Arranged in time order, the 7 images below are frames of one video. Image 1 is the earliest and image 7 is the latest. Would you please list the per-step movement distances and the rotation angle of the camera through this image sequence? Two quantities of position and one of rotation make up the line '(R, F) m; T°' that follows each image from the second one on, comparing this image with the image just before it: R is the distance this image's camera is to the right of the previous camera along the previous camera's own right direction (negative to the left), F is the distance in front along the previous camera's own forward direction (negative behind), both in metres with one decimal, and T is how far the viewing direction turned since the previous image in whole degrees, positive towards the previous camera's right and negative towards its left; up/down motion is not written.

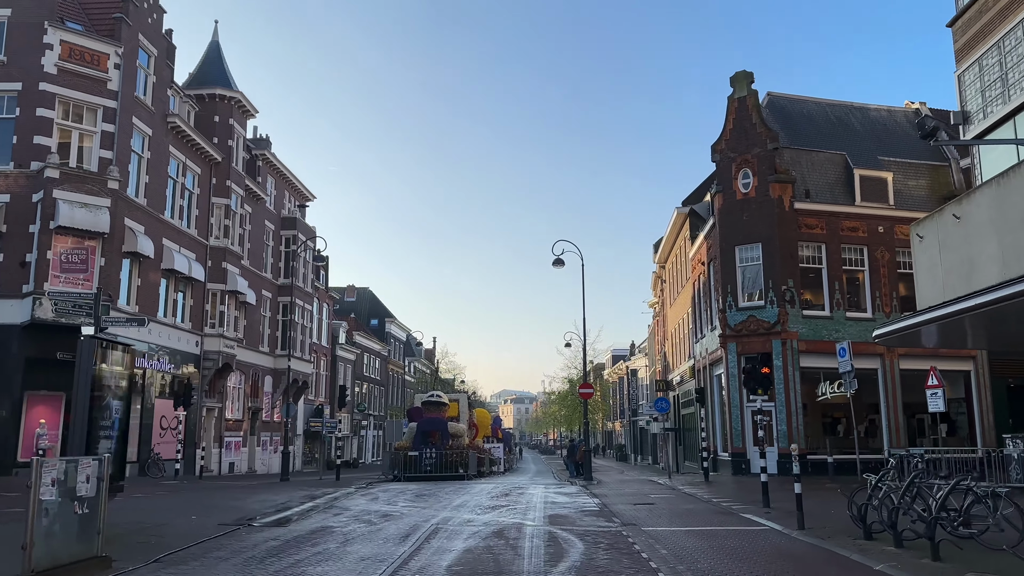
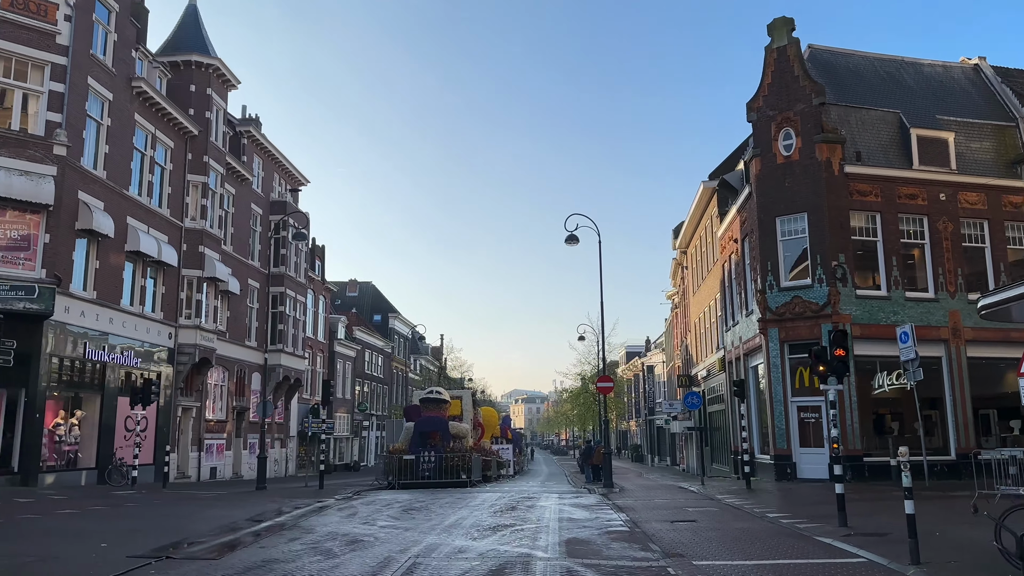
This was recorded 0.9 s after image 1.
(+0.1, +3.1) m; -1°
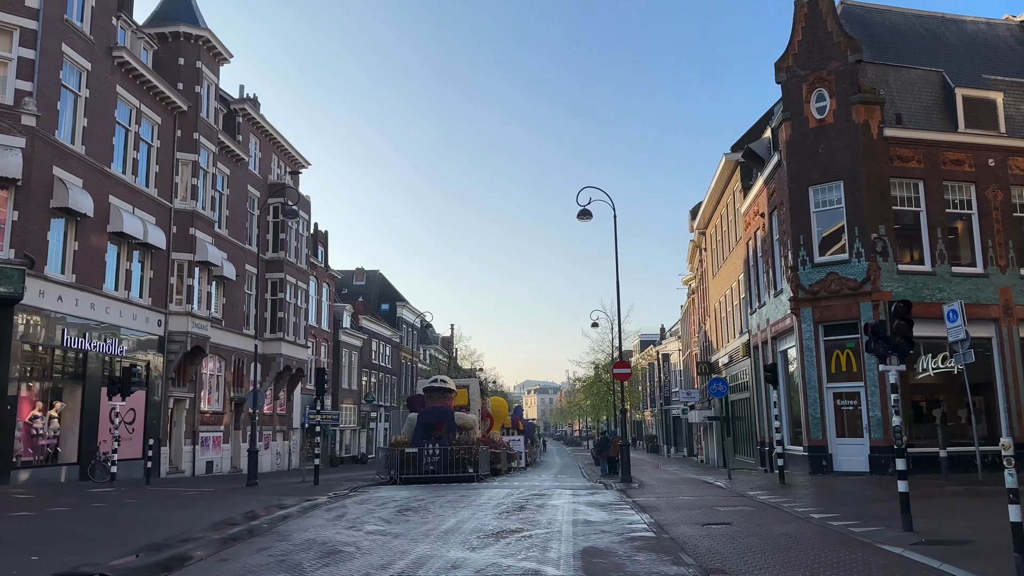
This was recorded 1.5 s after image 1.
(+0.1, +1.6) m; -1°
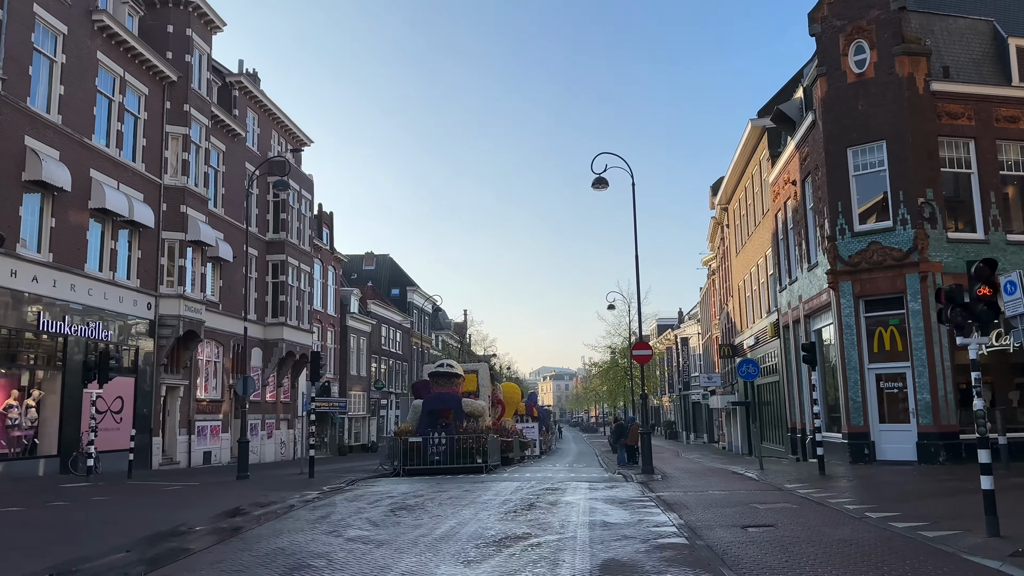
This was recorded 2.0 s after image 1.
(+0.1, +1.6) m; -1°
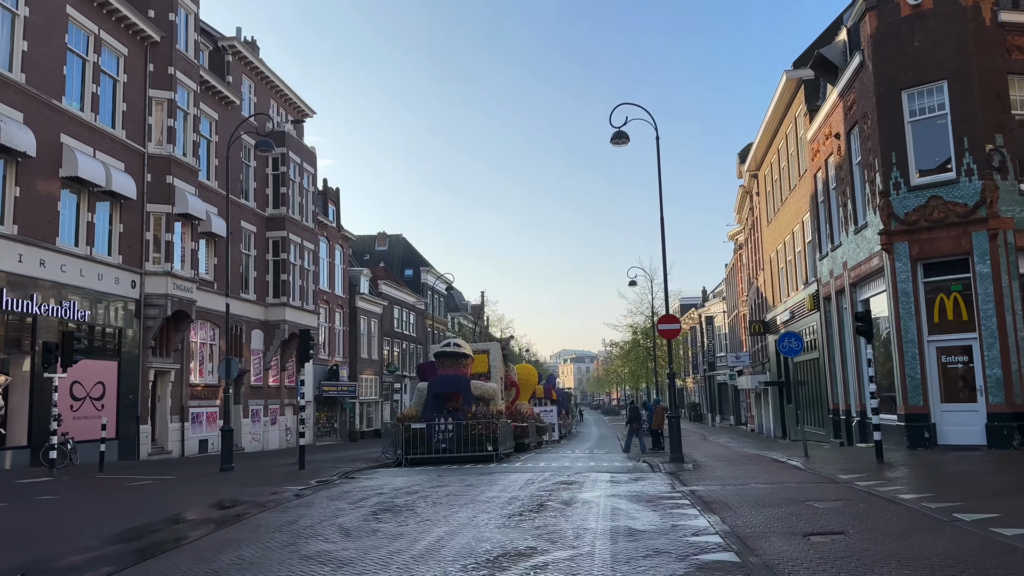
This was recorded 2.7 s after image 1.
(+0.2, +1.9) m; -1°
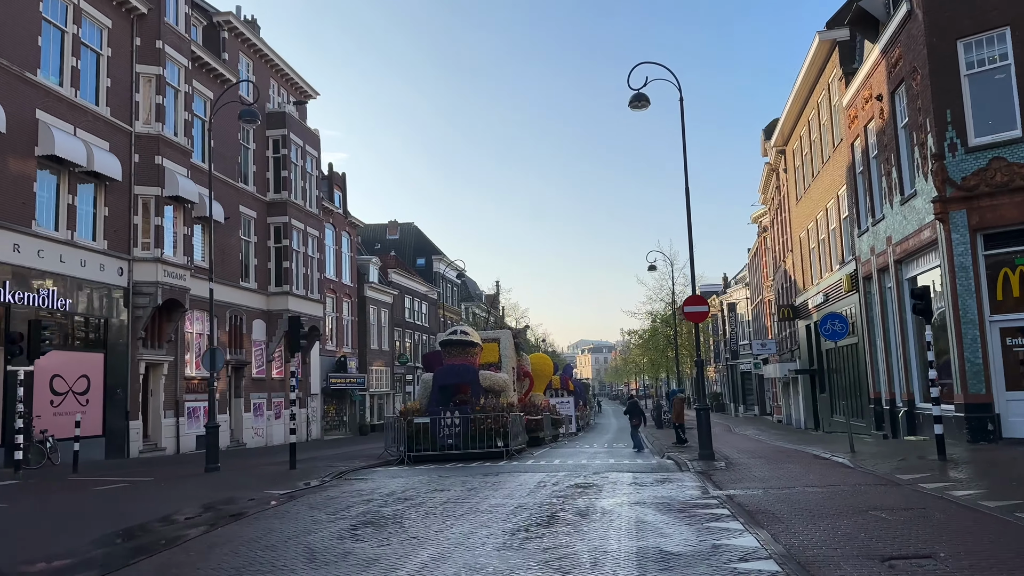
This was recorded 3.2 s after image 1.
(+0.1, +1.5) m; -1°
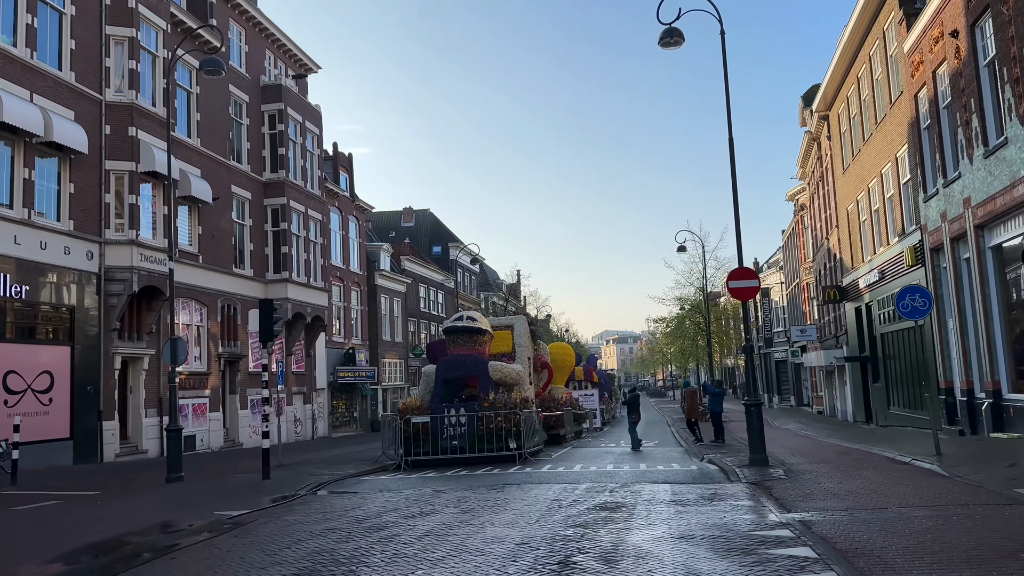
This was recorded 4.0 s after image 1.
(+0.2, +2.3) m; -2°
